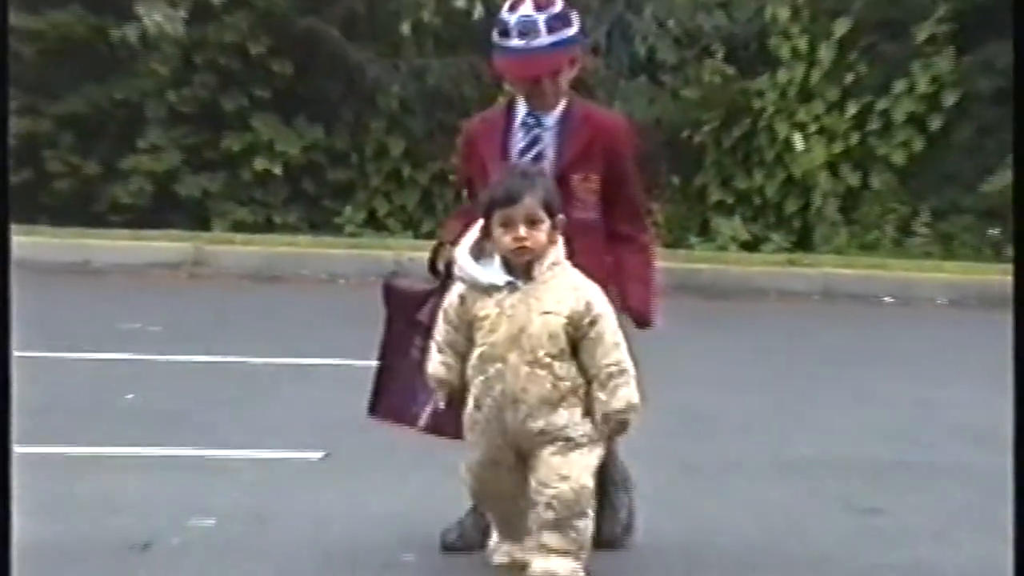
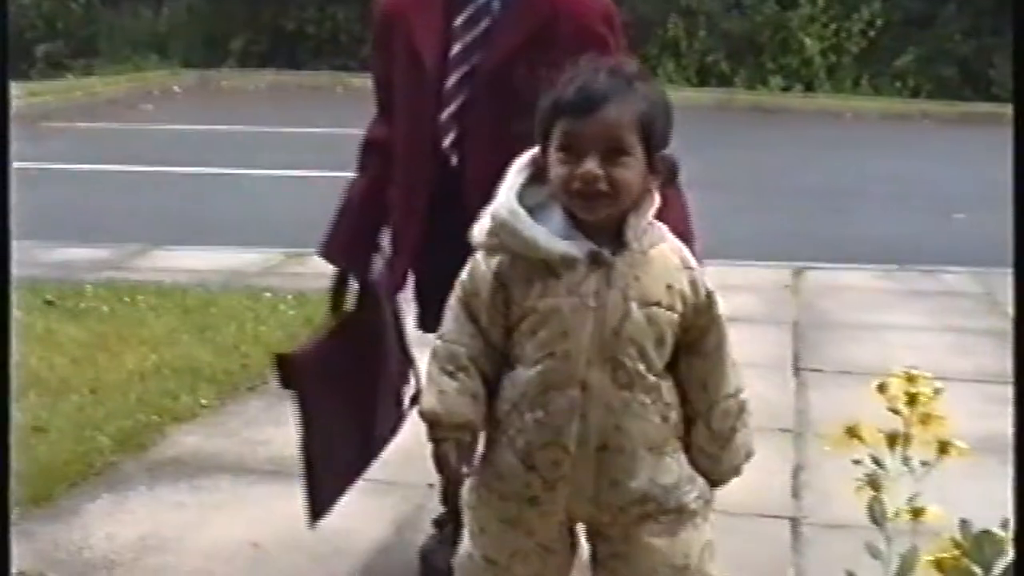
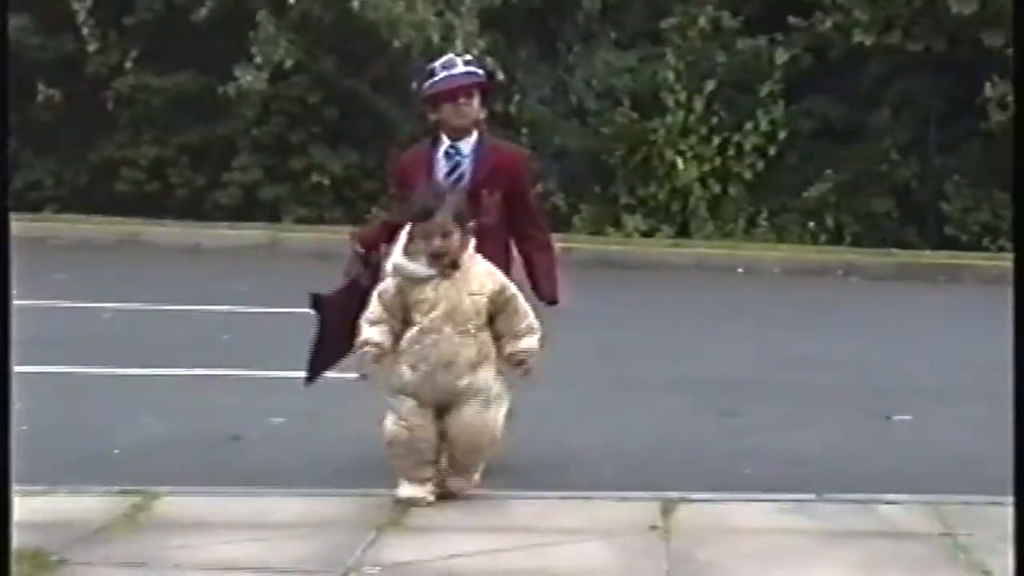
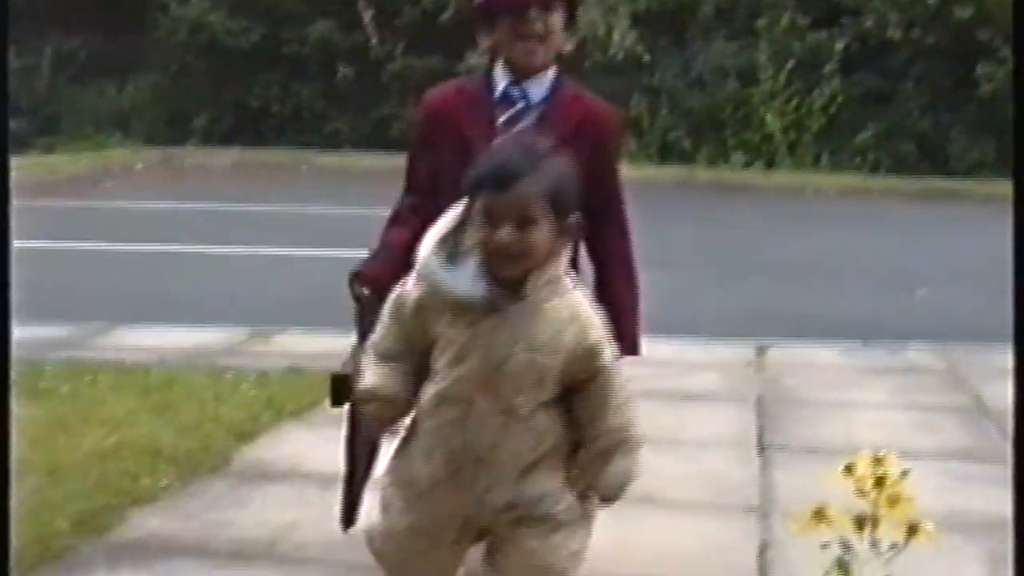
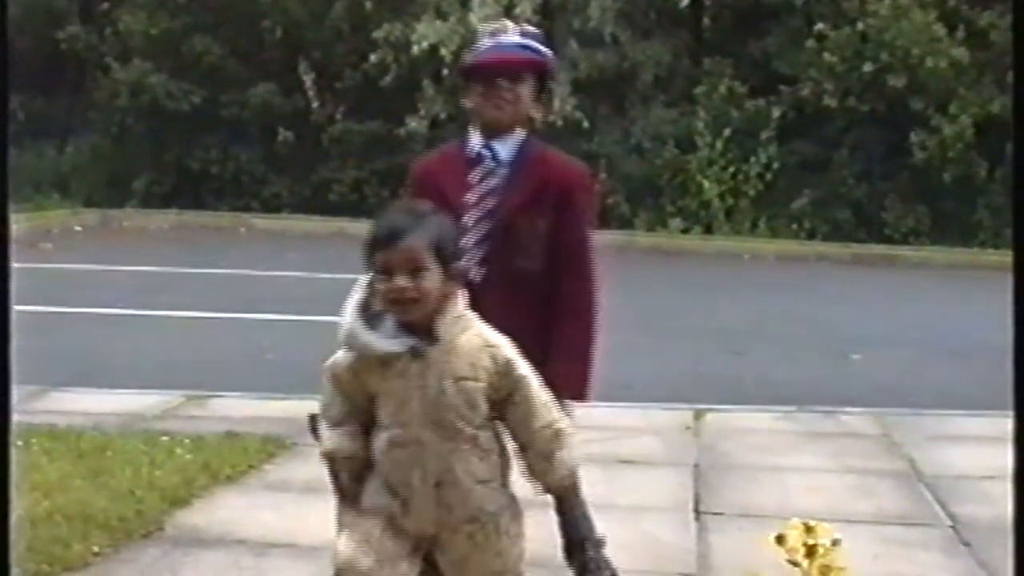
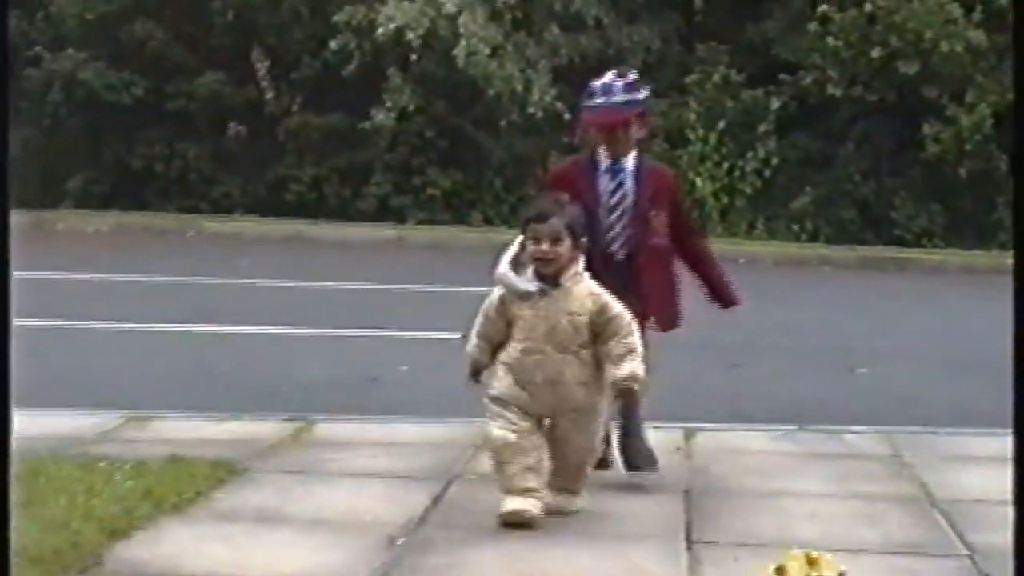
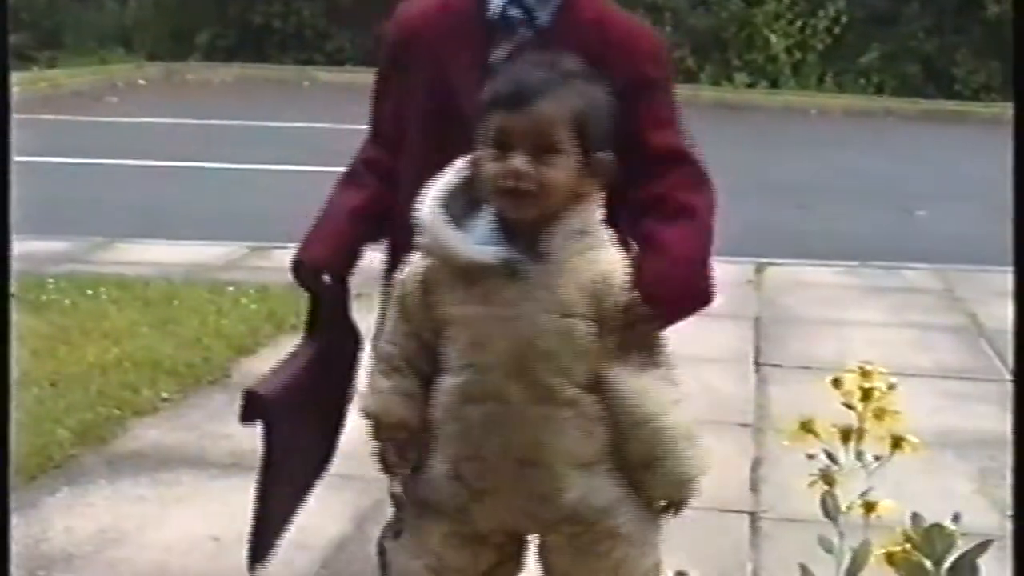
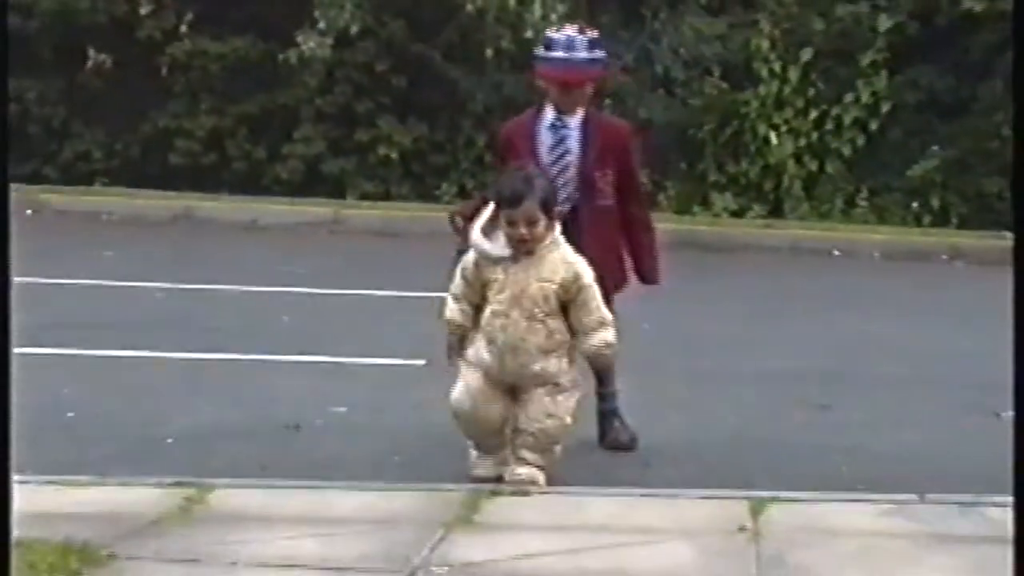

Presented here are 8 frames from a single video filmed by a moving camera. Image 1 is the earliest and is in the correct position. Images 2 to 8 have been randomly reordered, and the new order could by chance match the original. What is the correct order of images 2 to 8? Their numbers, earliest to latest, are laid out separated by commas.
8, 3, 6, 5, 4, 2, 7
